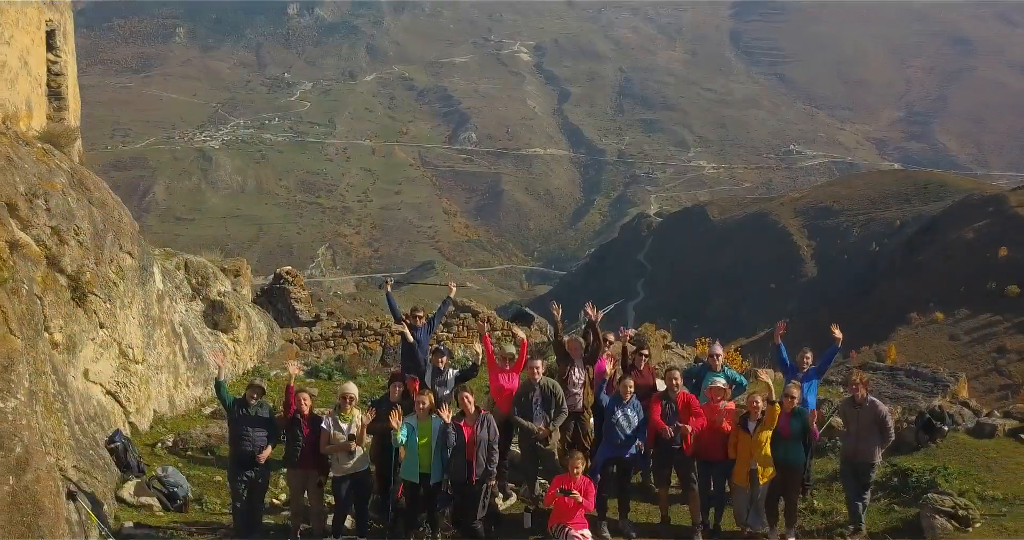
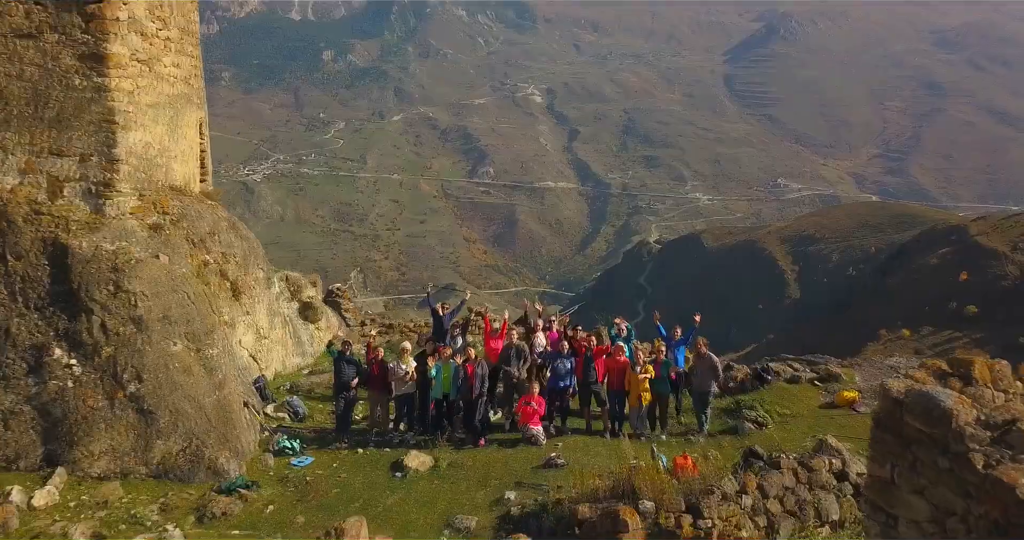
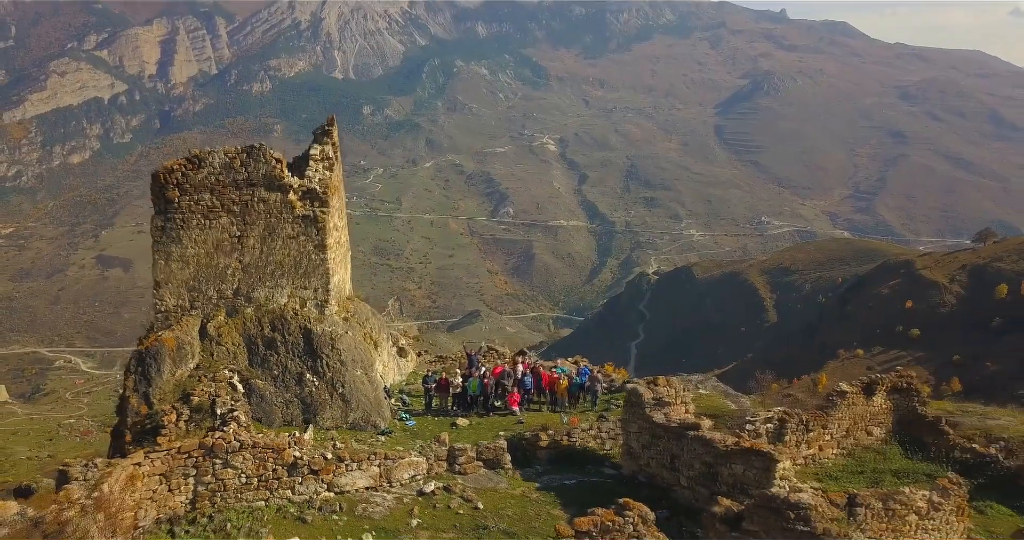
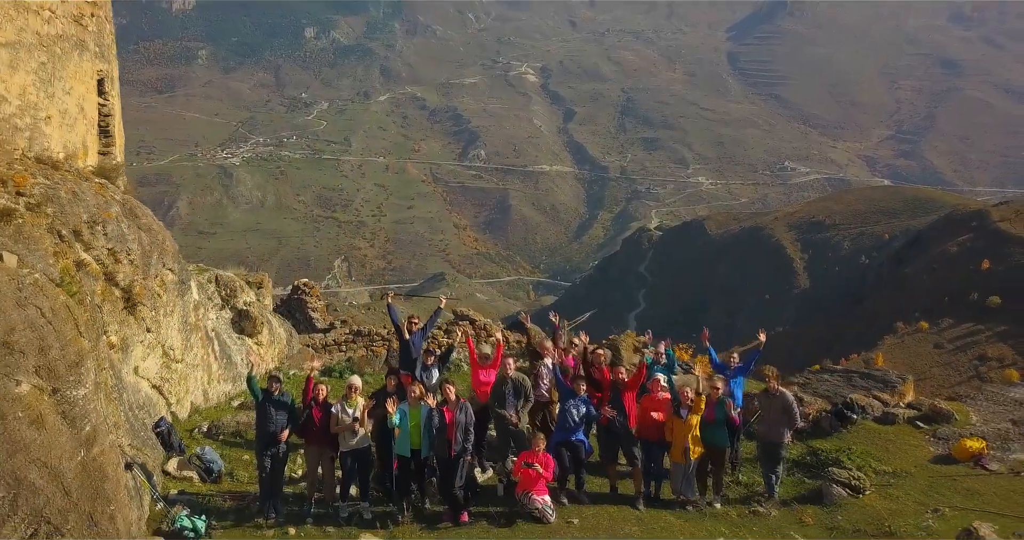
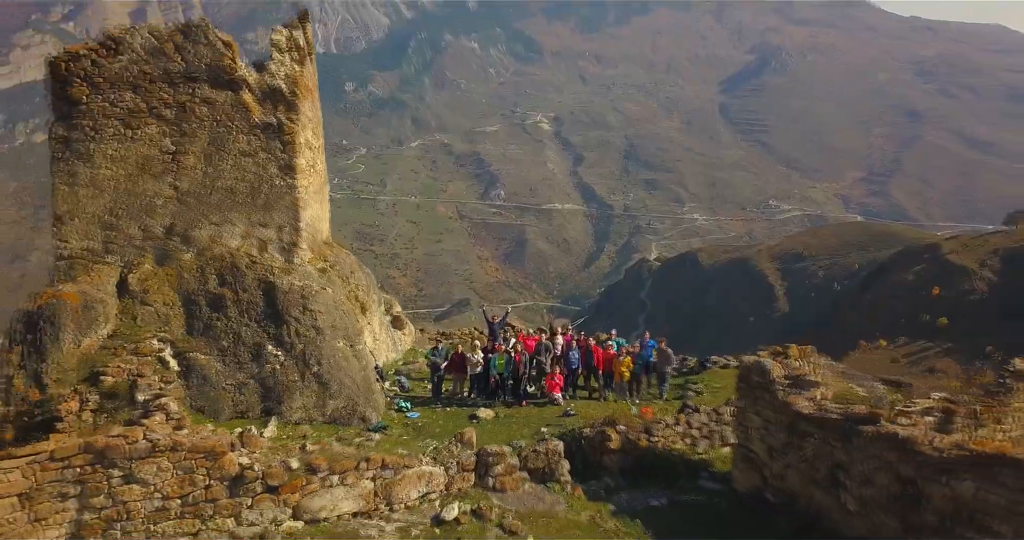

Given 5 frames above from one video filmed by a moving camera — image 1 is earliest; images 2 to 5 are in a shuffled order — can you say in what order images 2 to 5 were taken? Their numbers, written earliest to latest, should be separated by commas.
4, 2, 5, 3
